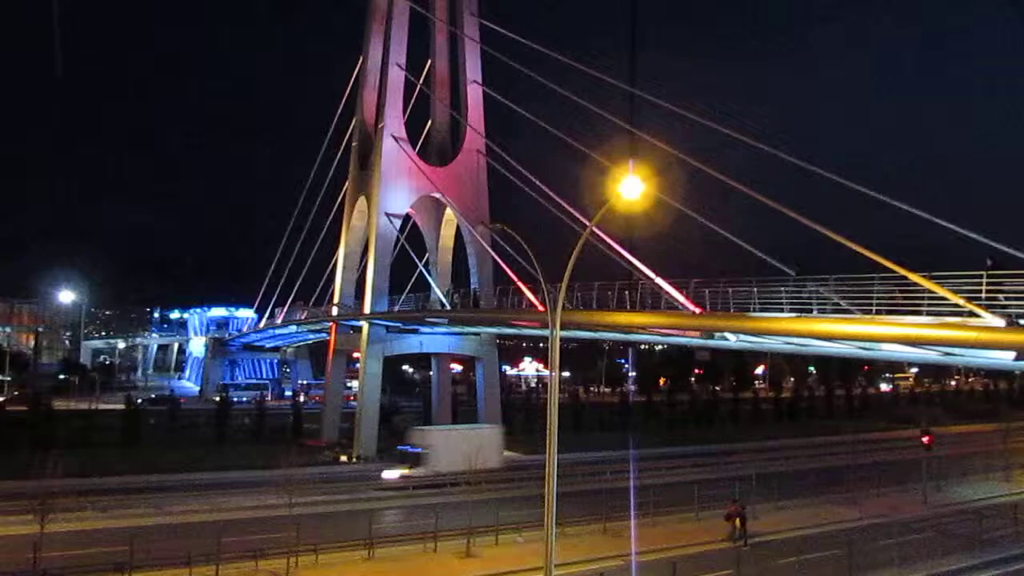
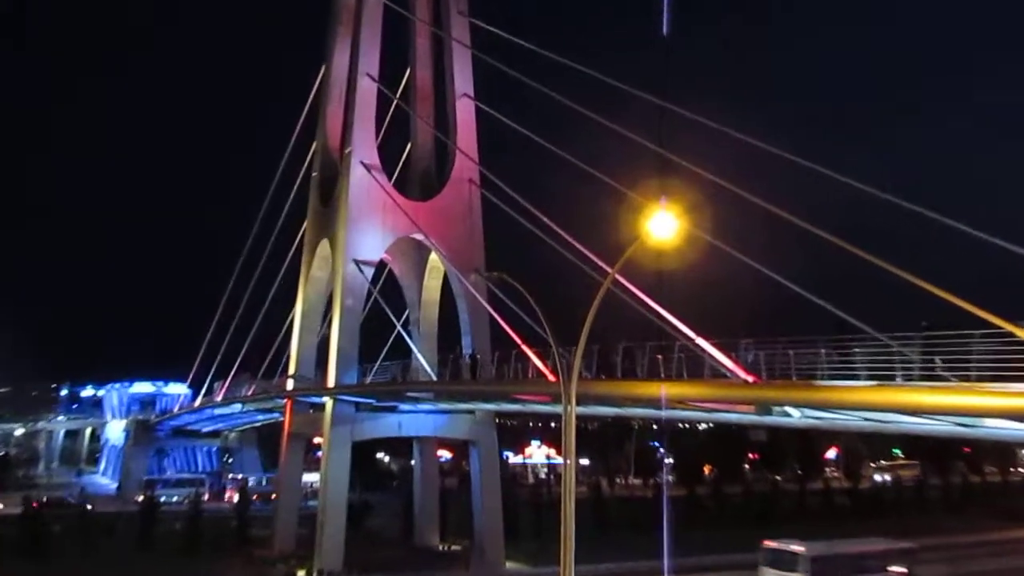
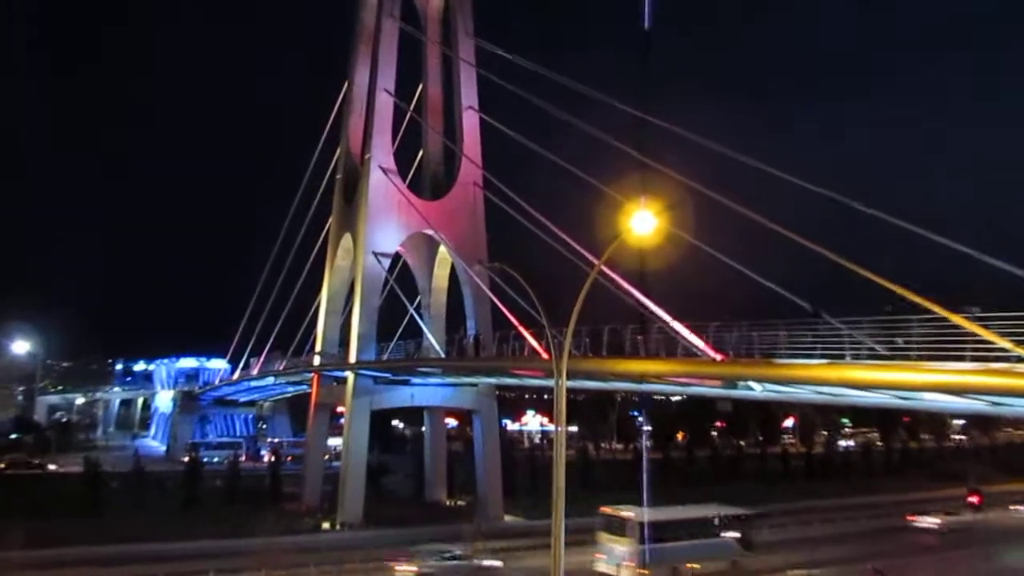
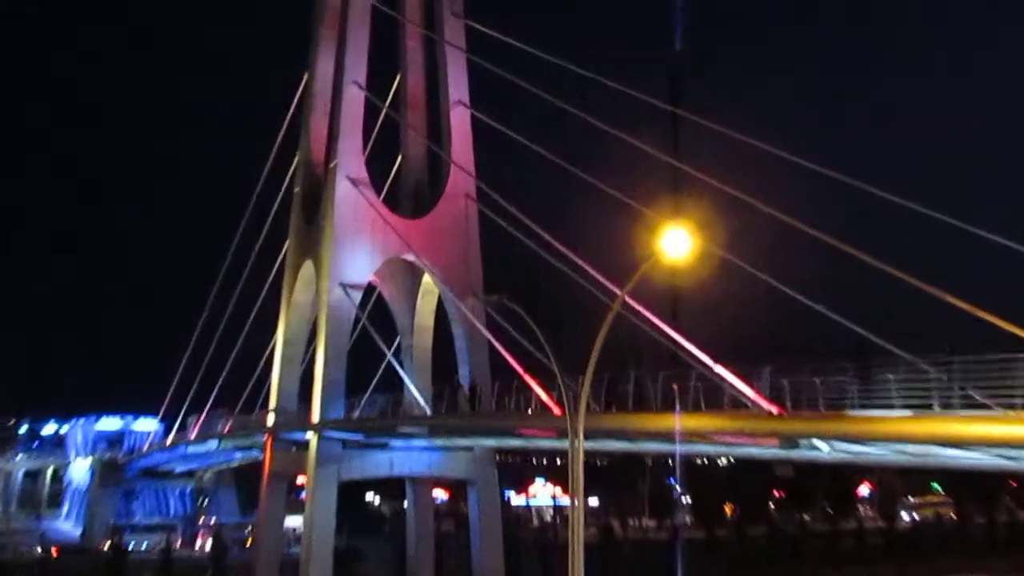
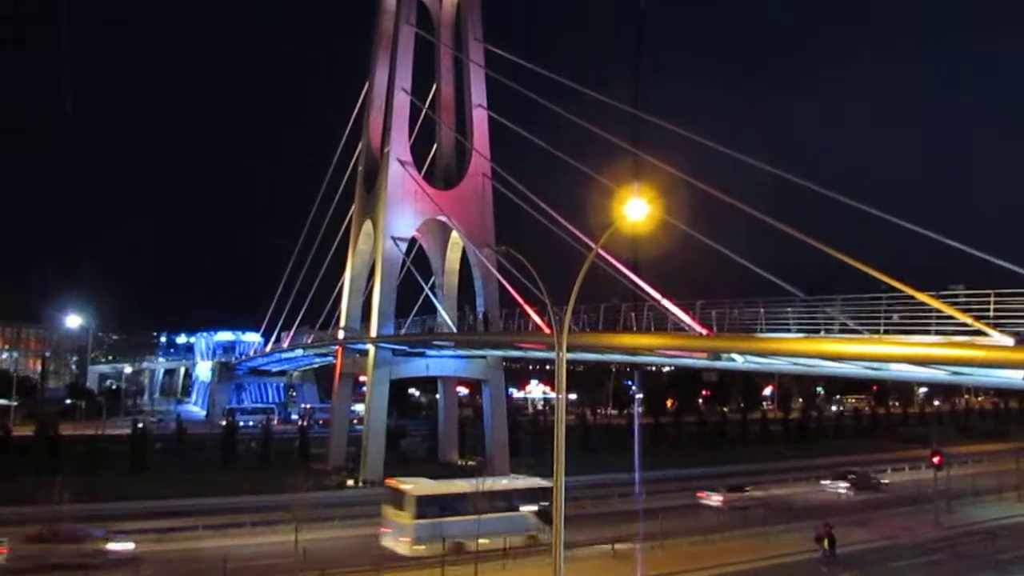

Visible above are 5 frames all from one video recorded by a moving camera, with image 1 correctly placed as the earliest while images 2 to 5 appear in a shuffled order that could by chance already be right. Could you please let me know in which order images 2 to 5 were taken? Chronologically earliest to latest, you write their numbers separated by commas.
5, 3, 2, 4
